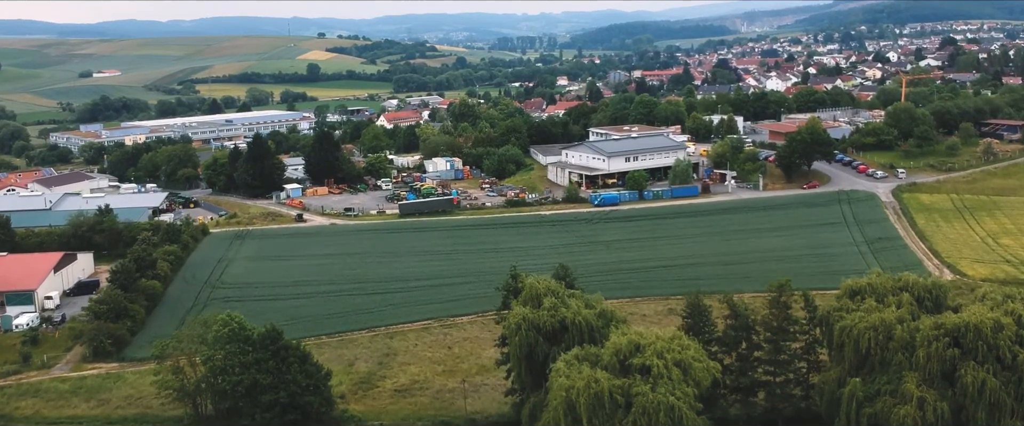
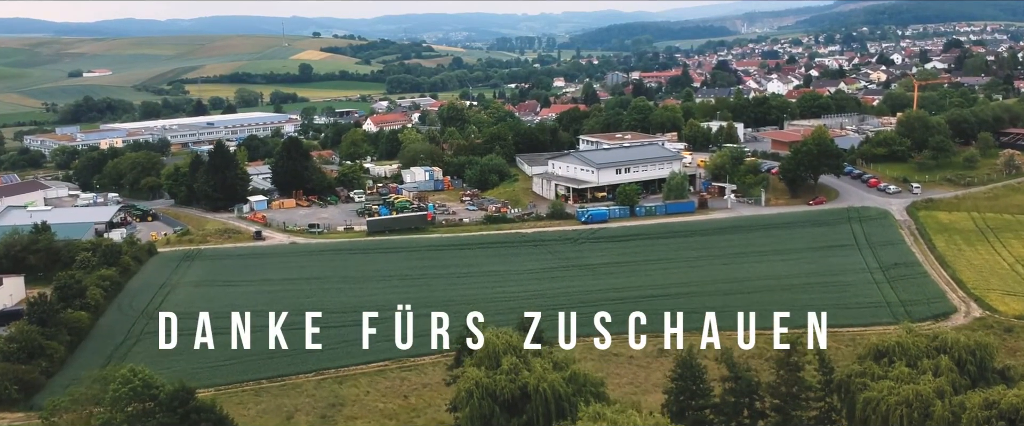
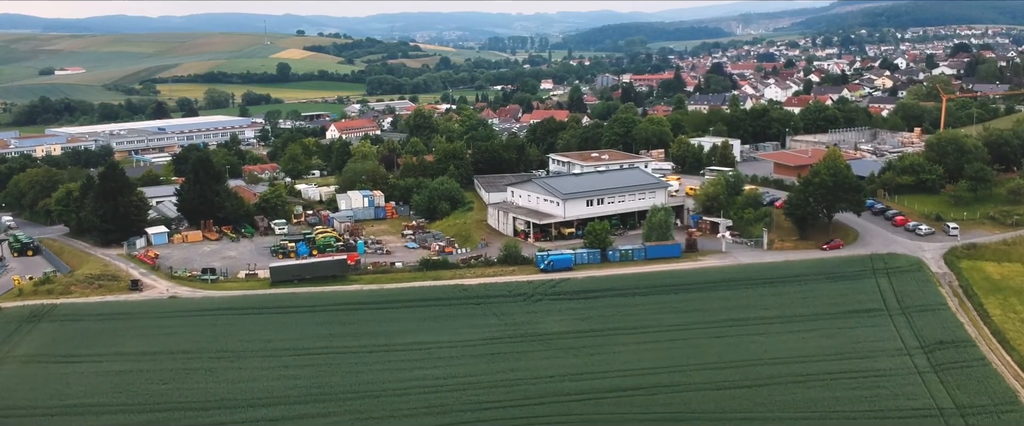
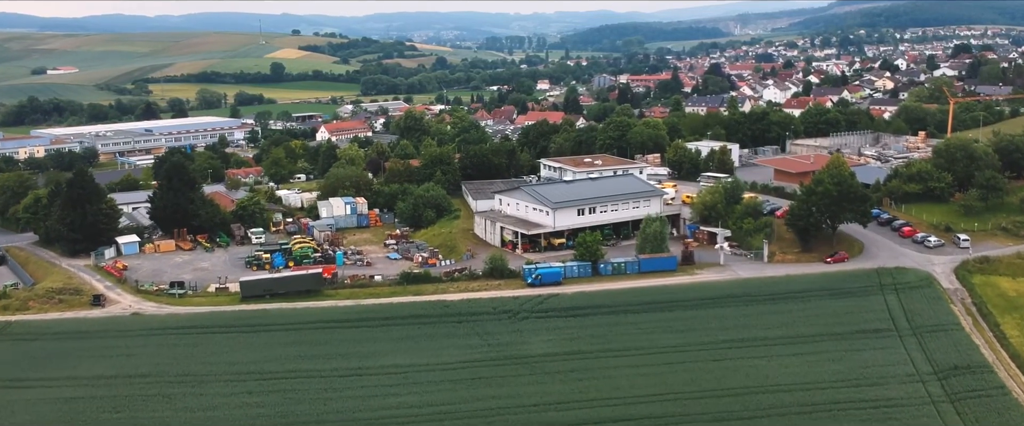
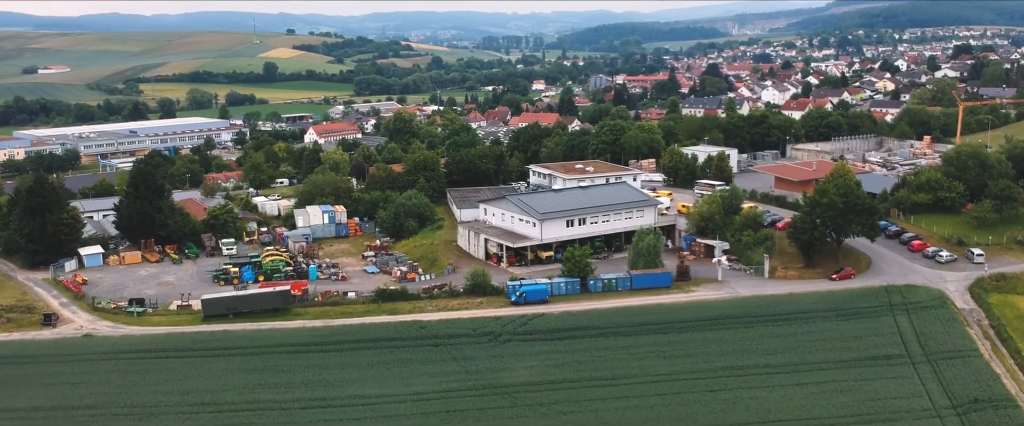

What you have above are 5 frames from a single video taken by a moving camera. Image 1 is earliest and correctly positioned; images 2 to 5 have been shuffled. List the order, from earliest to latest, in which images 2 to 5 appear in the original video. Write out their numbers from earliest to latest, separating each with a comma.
2, 3, 4, 5
